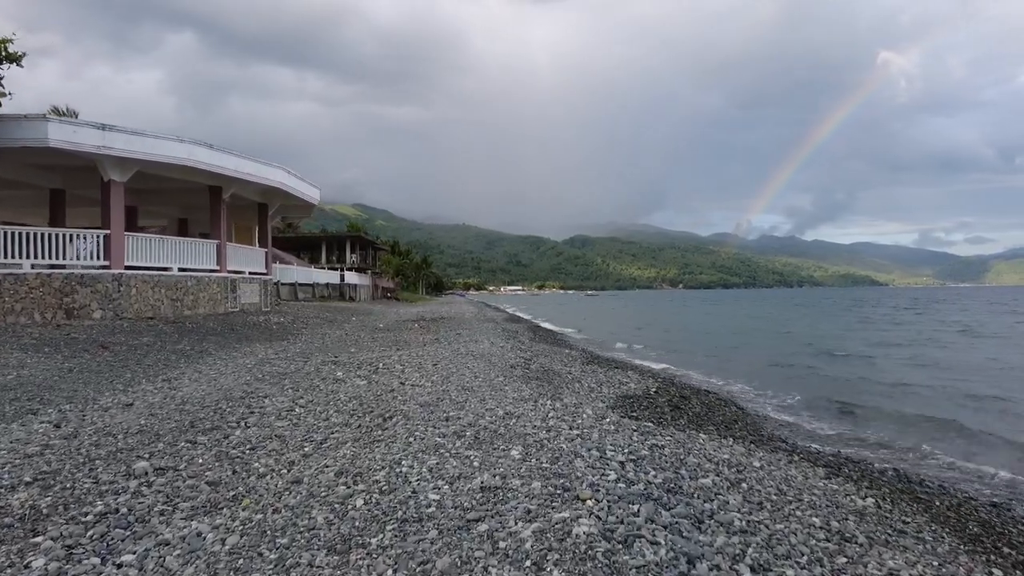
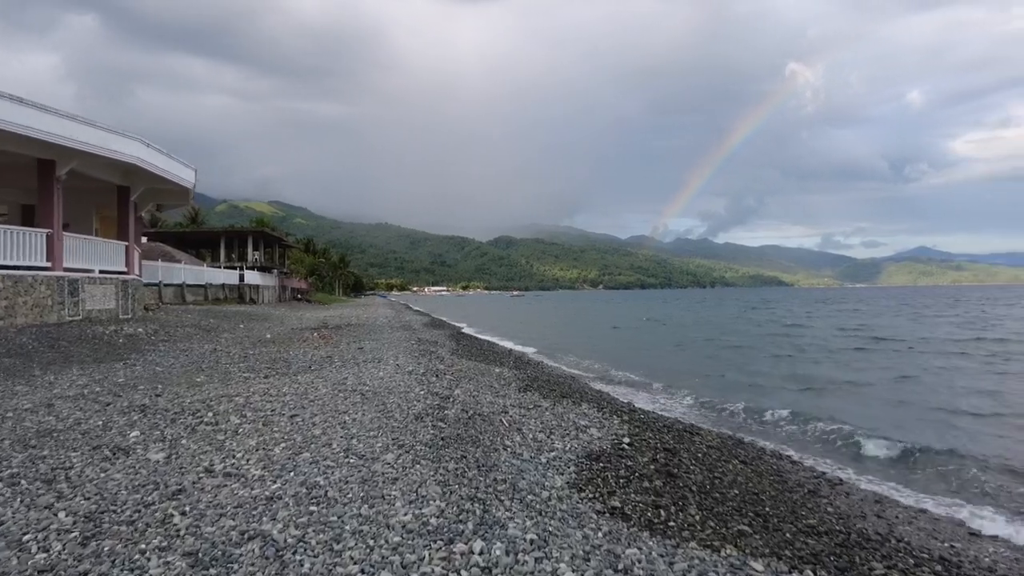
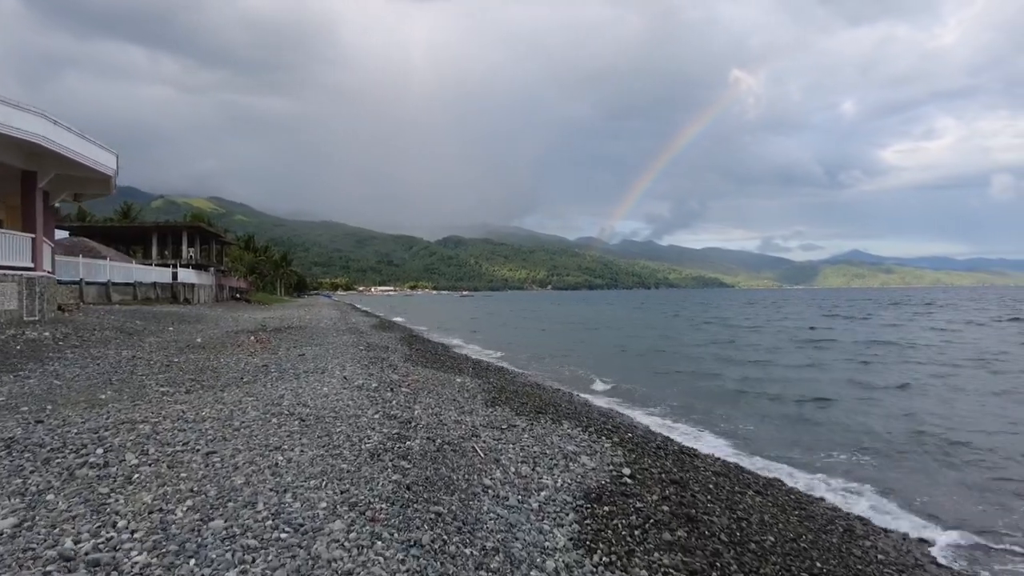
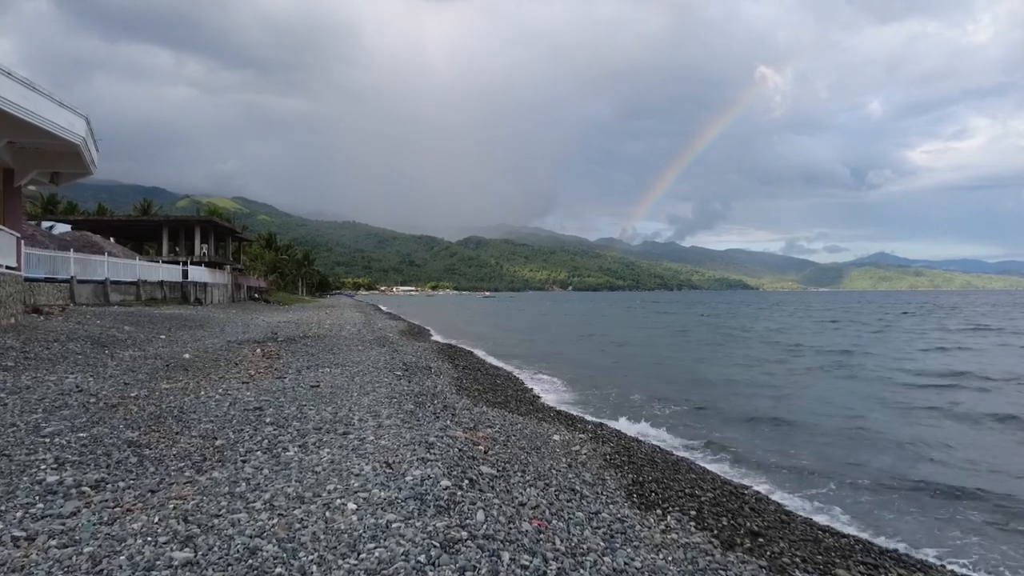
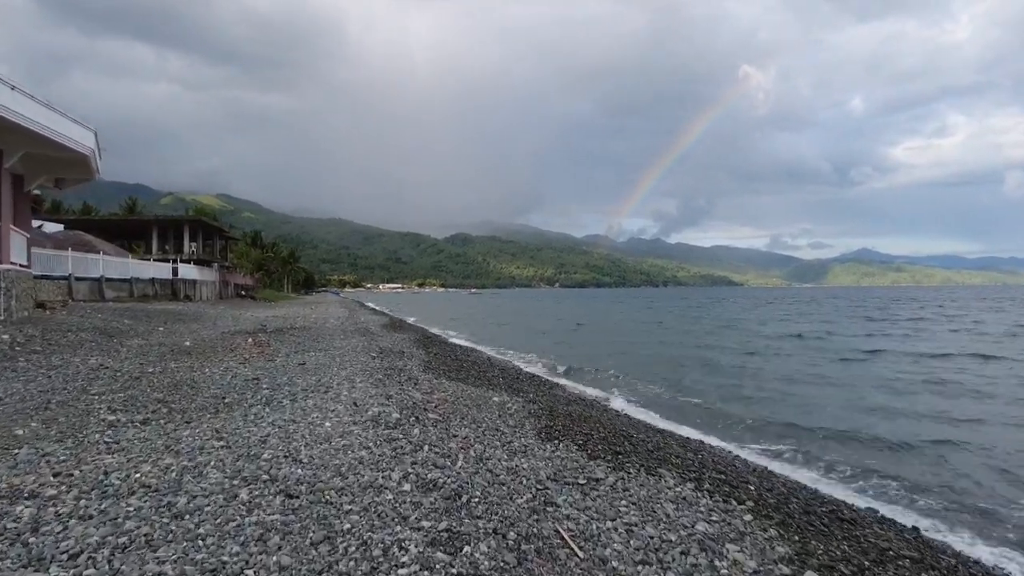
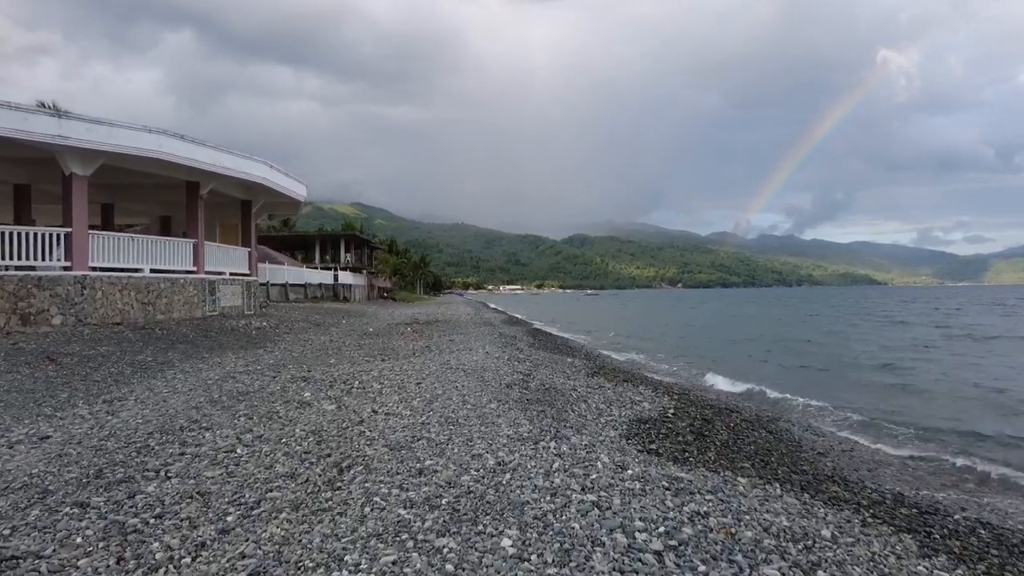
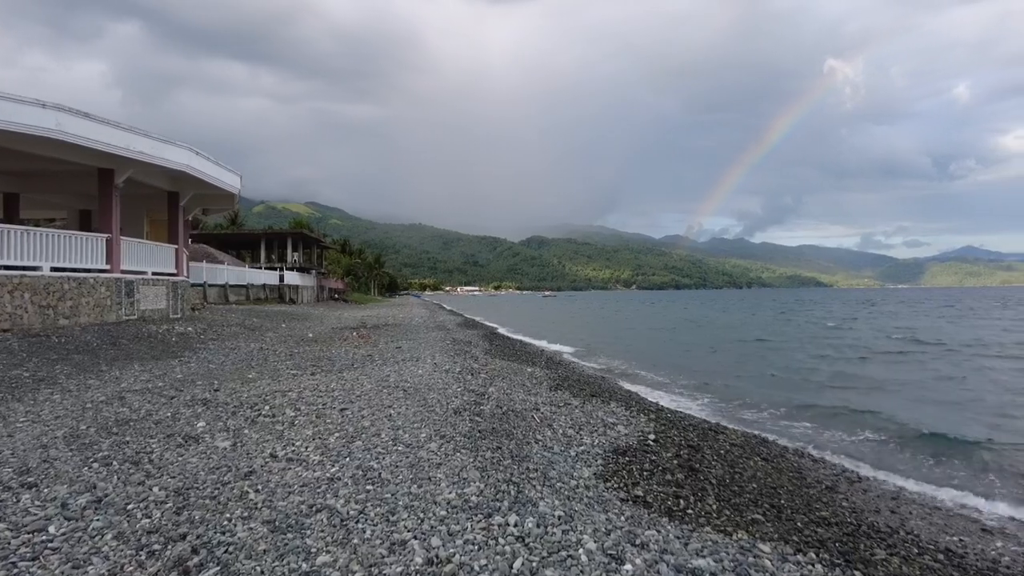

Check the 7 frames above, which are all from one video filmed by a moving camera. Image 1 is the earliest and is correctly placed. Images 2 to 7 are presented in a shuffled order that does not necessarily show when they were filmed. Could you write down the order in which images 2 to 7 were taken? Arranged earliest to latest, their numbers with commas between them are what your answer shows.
6, 7, 2, 3, 5, 4
